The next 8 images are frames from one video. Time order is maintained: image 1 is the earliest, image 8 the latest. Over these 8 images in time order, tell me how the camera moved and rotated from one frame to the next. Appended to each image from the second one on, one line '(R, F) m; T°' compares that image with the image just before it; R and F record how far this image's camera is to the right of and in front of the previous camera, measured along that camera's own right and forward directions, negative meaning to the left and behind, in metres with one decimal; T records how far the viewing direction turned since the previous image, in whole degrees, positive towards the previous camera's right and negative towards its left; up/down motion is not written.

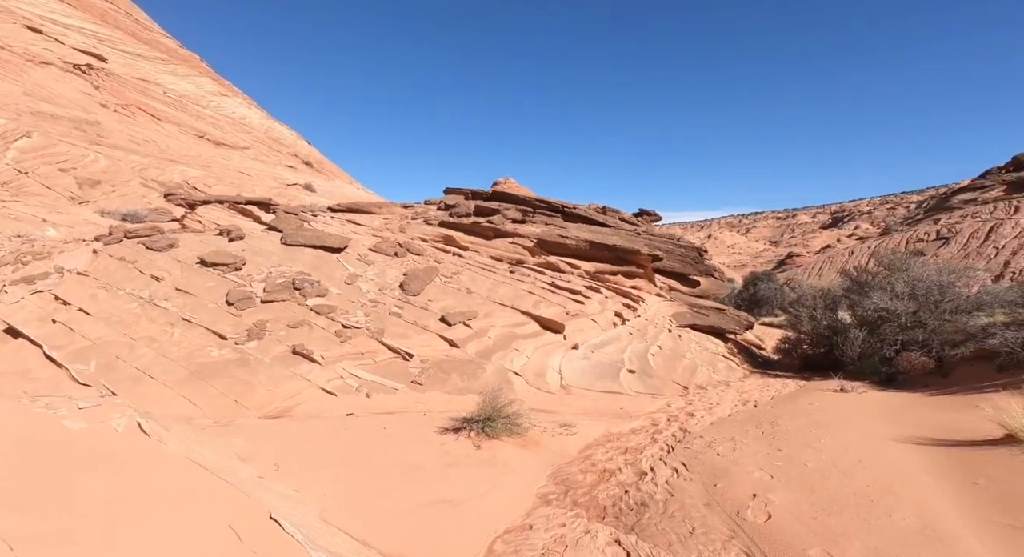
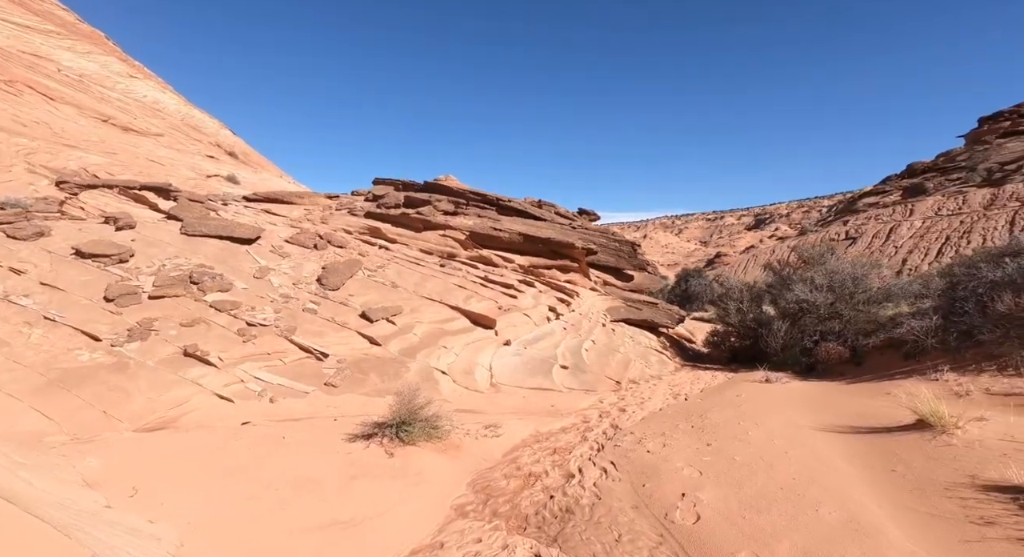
(+0.2, +0.4) m; +7°
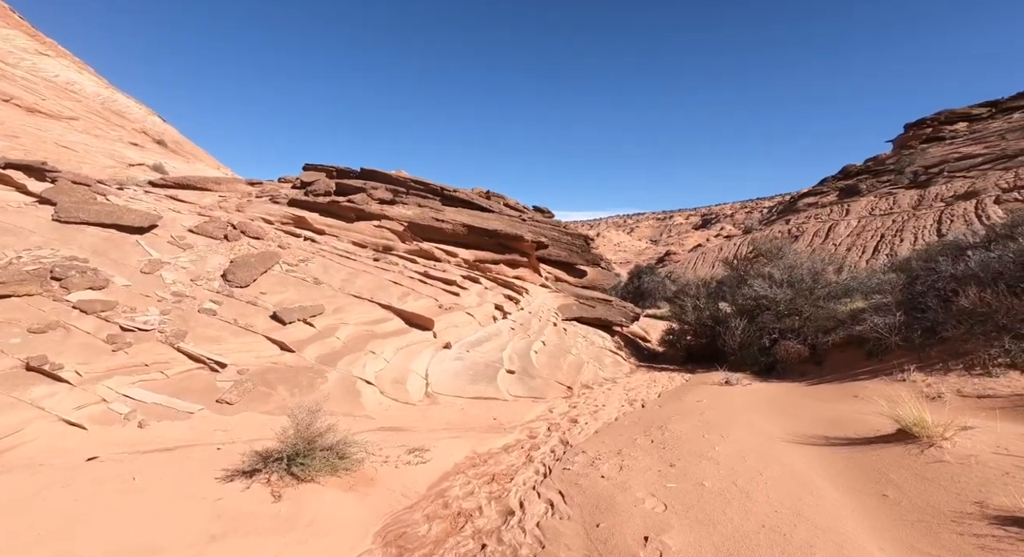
(+0.2, +0.9) m; +5°
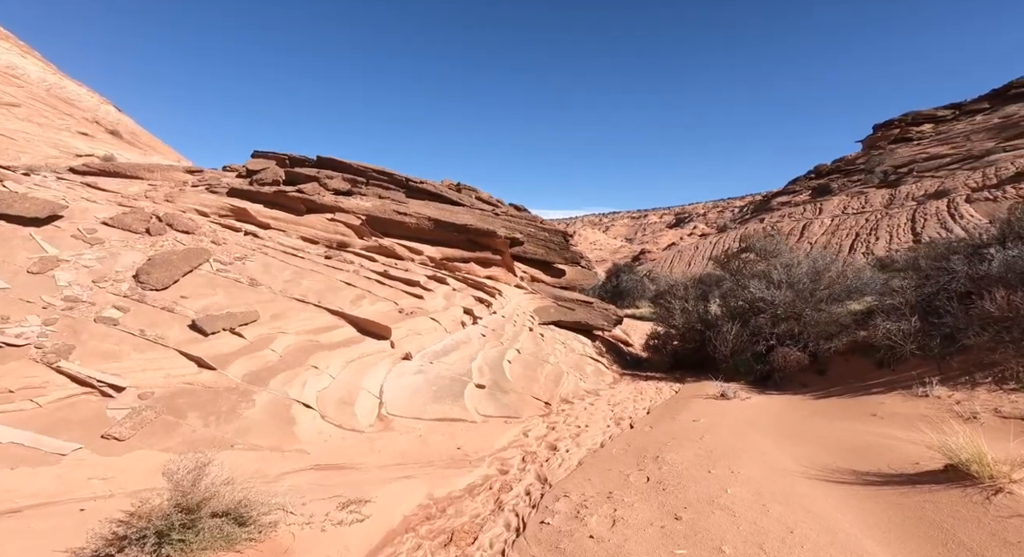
(+0.1, +0.9) m; +3°
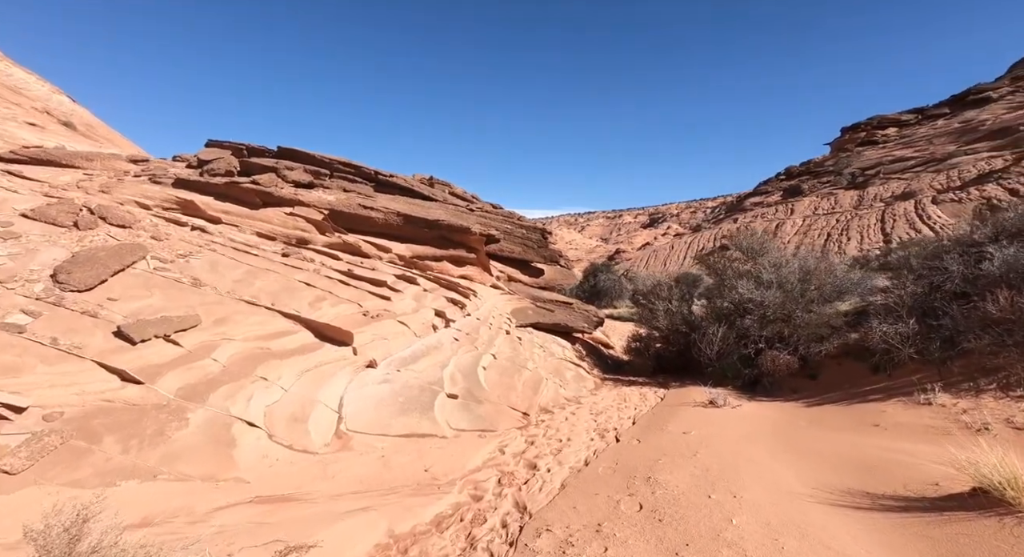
(0.0, +0.5) m; +3°
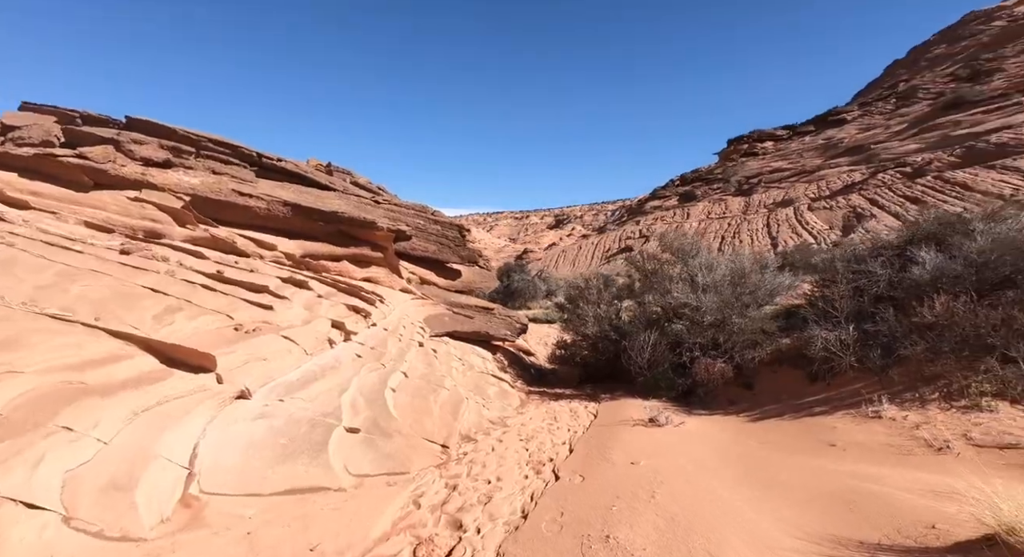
(-0.1, +1.0) m; +10°
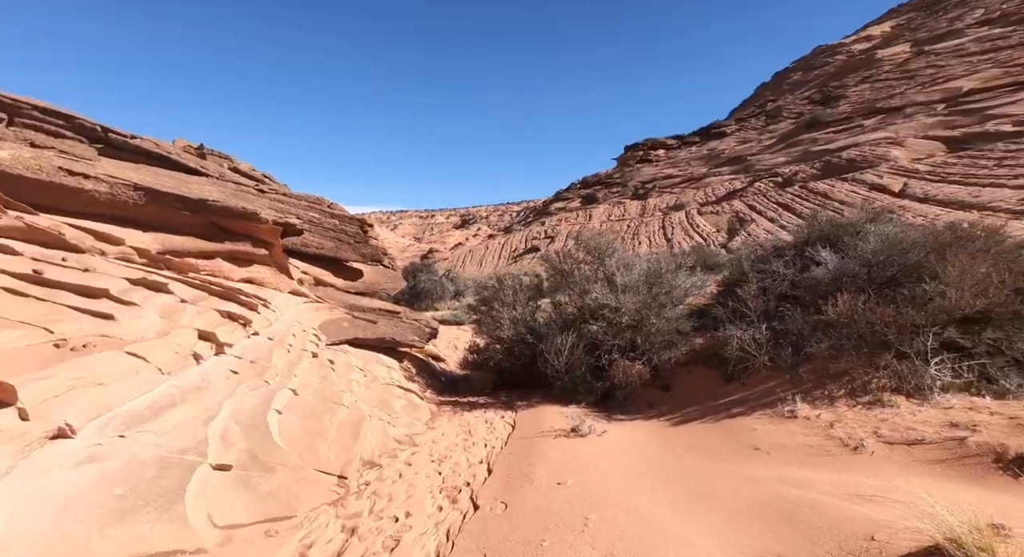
(0.0, +0.6) m; +11°
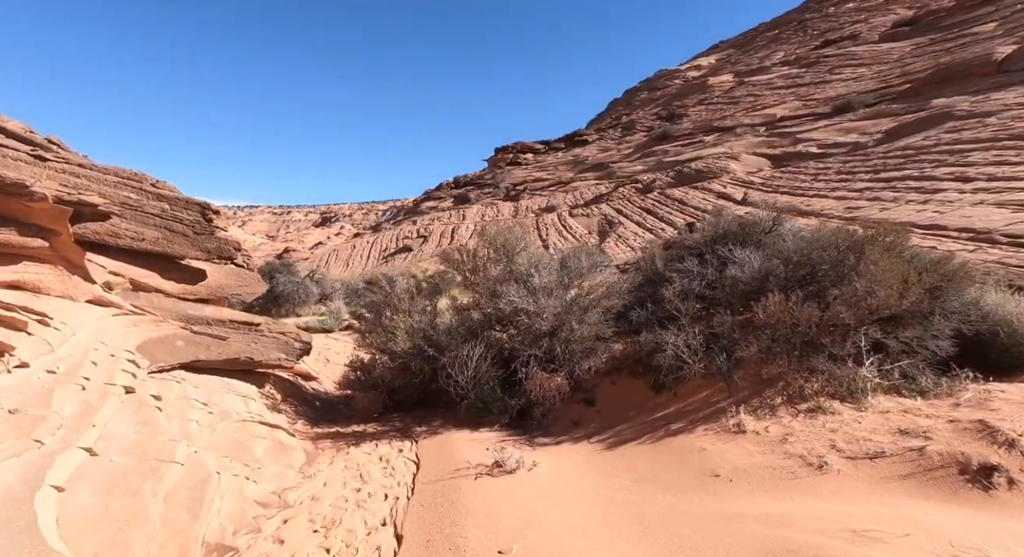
(-0.3, +1.1) m; +15°
